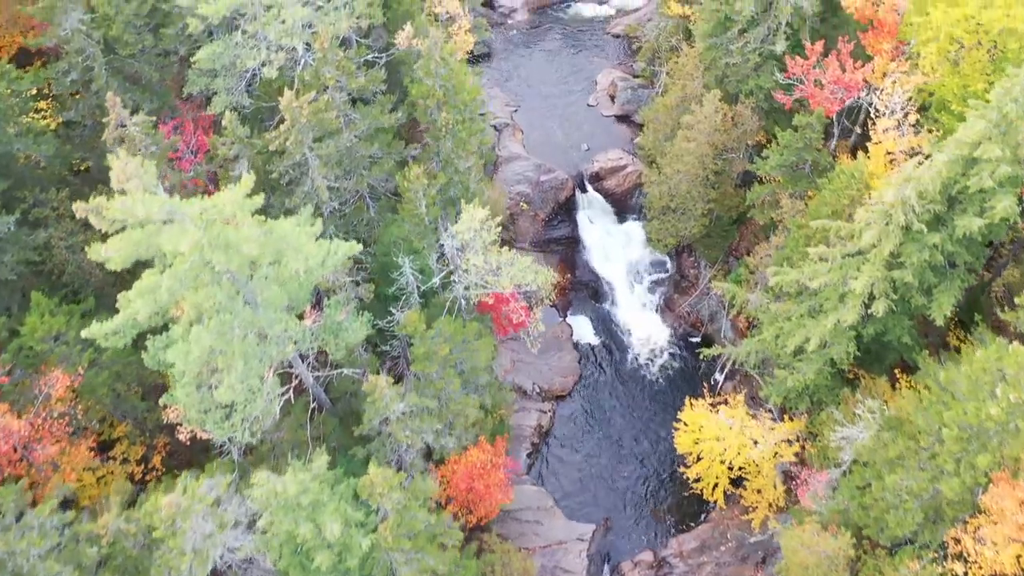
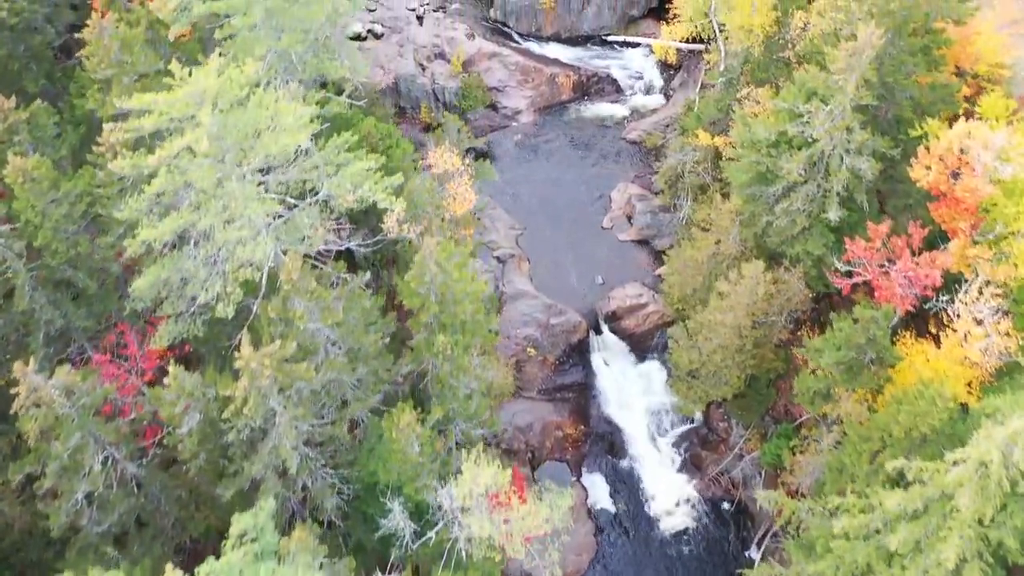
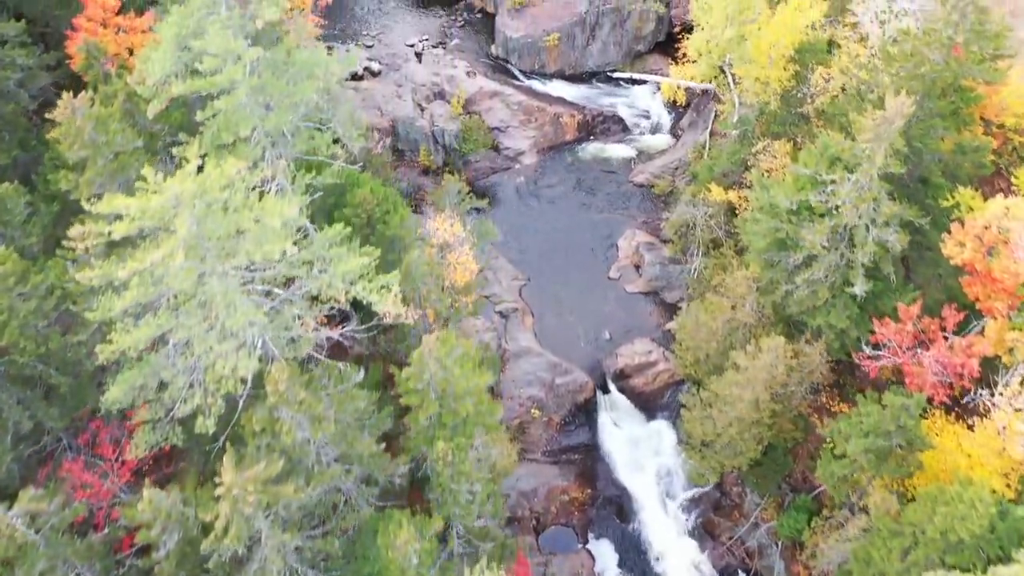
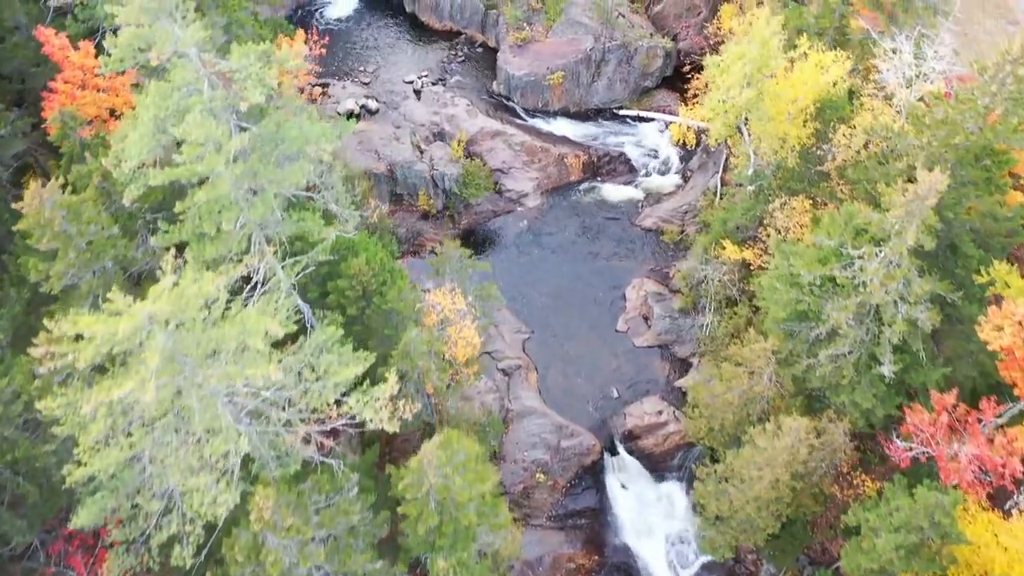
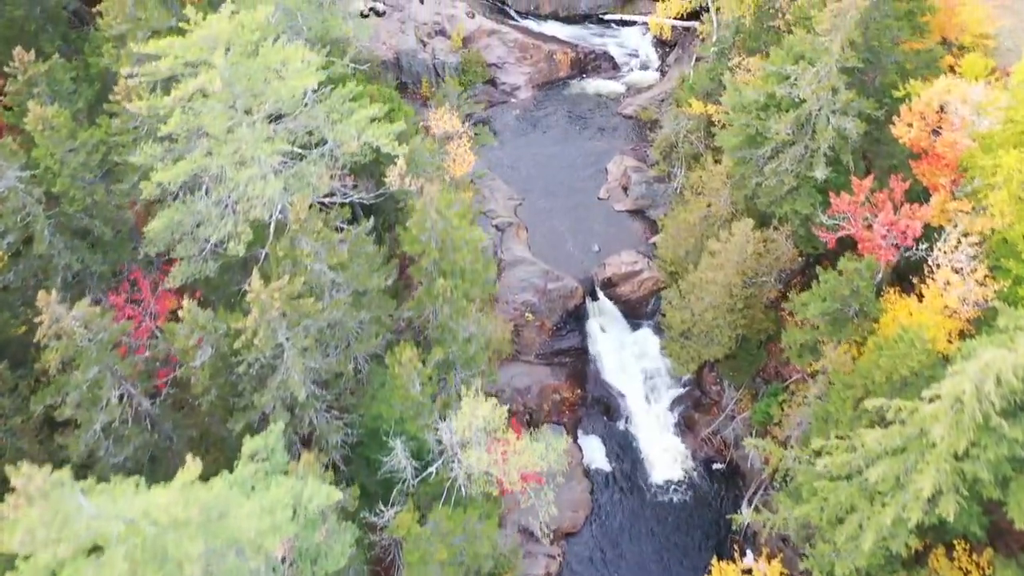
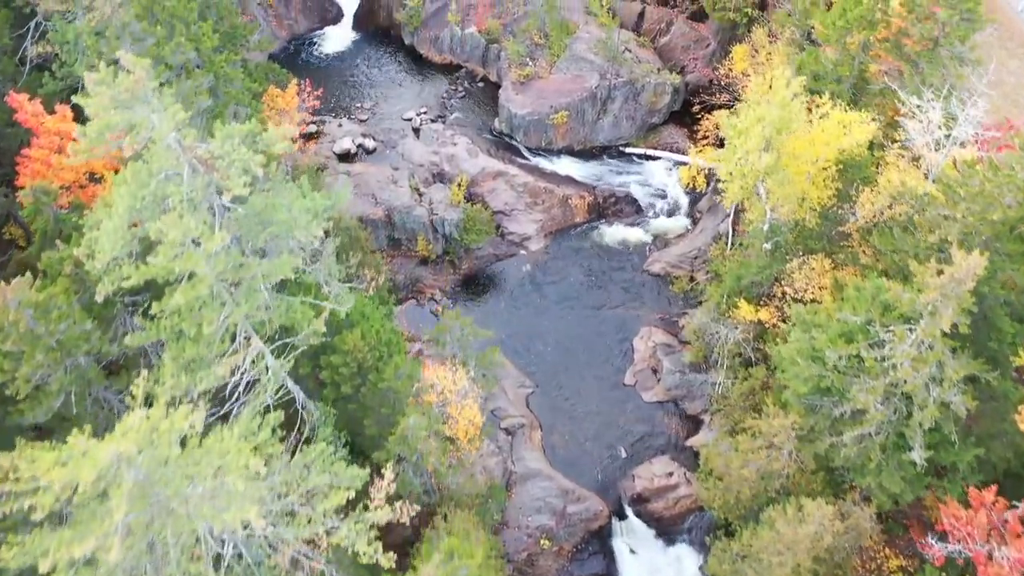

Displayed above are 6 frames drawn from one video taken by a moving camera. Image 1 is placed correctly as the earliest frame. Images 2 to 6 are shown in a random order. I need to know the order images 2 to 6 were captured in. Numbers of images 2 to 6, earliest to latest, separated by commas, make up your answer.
5, 2, 3, 4, 6
